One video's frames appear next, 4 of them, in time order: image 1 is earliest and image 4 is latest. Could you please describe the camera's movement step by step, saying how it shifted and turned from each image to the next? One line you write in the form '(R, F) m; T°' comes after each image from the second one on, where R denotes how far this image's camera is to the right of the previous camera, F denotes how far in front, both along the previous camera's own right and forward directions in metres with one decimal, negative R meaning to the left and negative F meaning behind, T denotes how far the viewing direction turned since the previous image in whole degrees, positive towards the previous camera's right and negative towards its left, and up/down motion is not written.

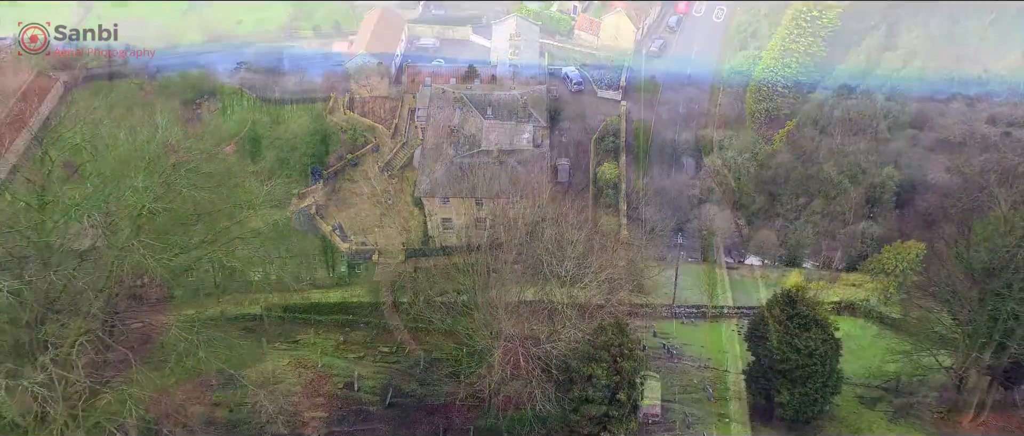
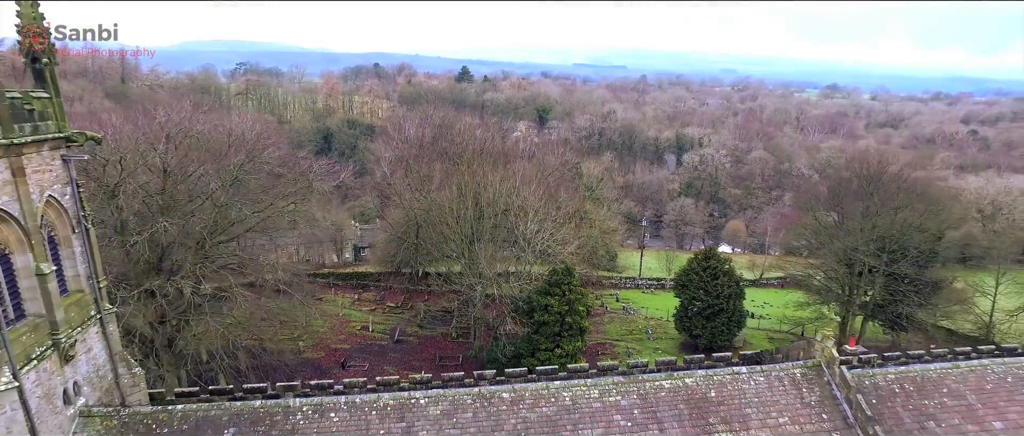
(+0.6, -5.8) m; 0°
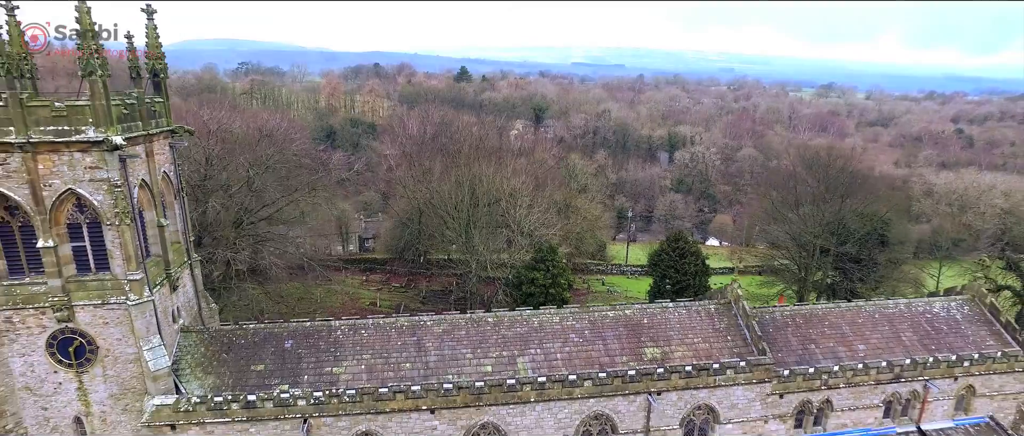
(+0.3, -3.2) m; 0°
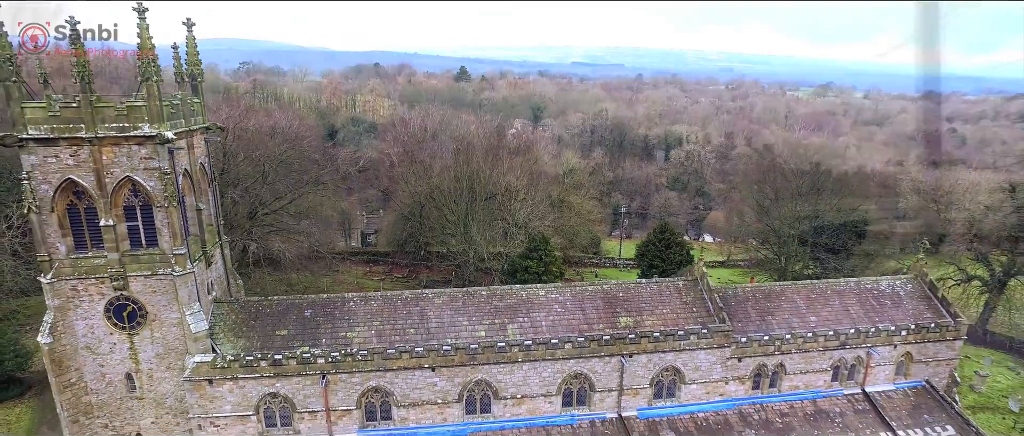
(+0.2, -1.7) m; 0°
